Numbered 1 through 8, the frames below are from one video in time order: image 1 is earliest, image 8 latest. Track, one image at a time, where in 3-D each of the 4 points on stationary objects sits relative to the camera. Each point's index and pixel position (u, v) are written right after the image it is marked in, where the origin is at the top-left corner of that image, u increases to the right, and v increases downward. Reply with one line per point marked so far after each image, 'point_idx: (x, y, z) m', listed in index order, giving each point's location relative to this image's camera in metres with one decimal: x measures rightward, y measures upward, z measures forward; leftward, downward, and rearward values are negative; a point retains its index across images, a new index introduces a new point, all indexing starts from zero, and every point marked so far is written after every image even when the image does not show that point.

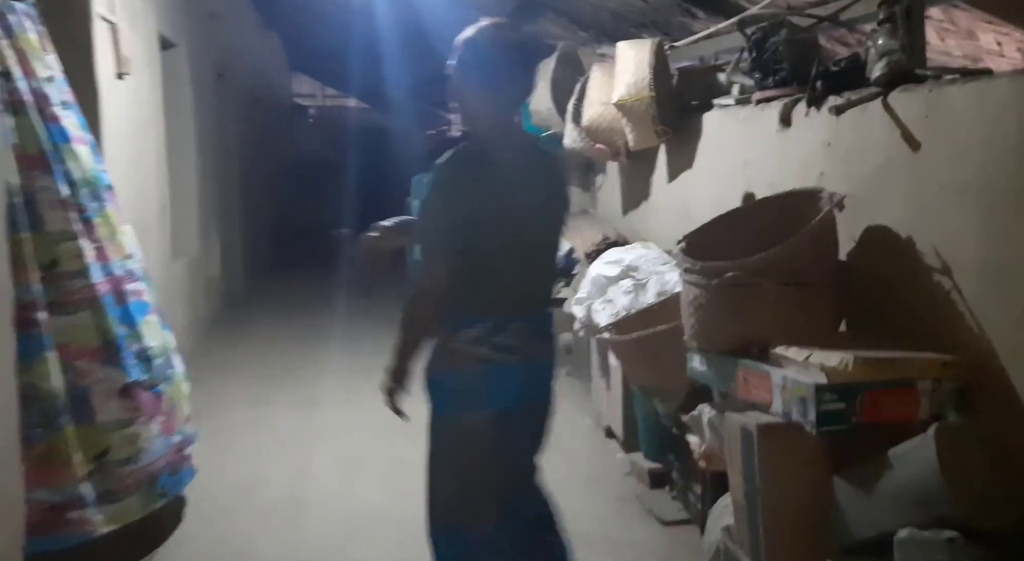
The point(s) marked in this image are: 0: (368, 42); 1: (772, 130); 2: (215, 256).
0: (-1.3, +2.0, +6.2) m
1: (+0.8, +0.5, +2.3) m
2: (-1.9, +0.1, +4.7) m
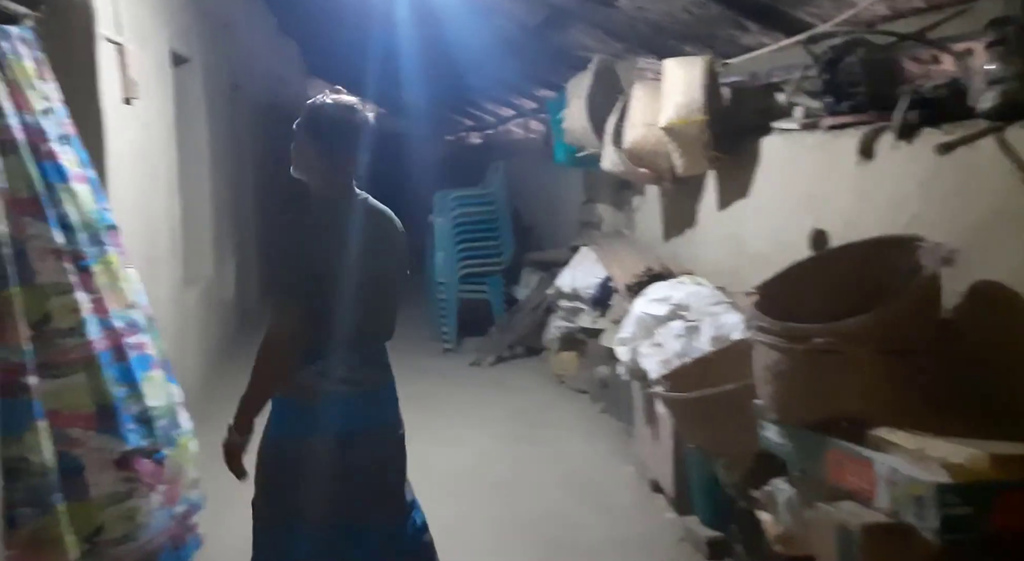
0: (-1.0, +1.9, +6.0) m
1: (+1.0, +0.3, +2.1) m
2: (-1.7, 0.0, +4.5) m
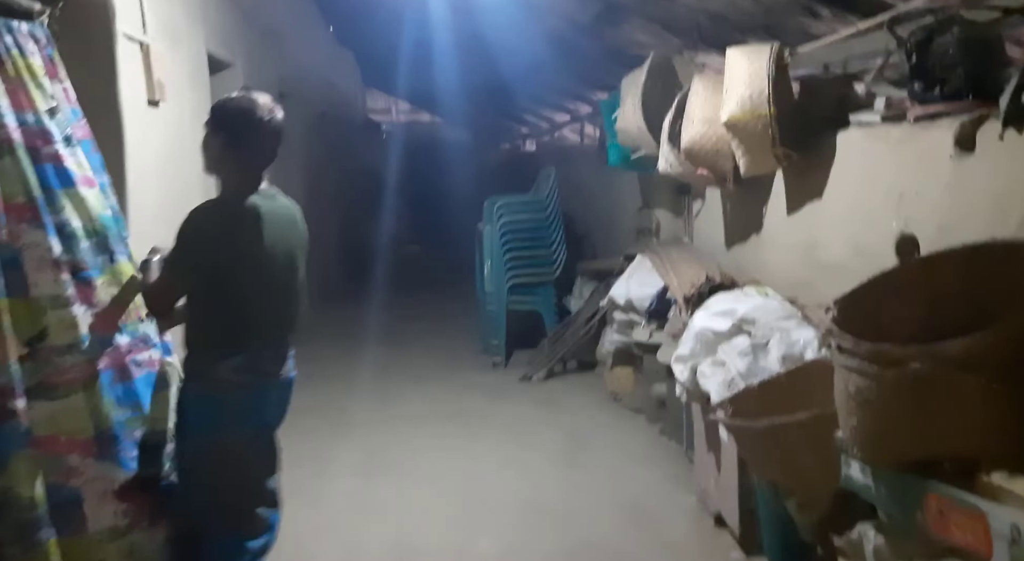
0: (-0.6, +1.8, +5.9) m
1: (+1.1, +0.3, +1.8) m
2: (-1.4, -0.1, +4.4) m
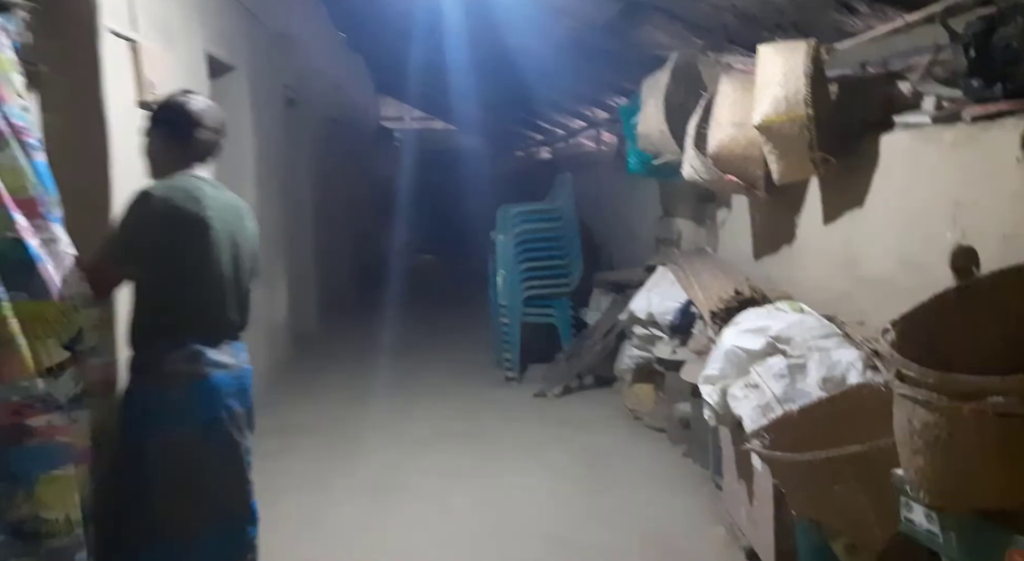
0: (-0.5, +1.7, +5.8) m
1: (+1.1, +0.3, +1.6) m
2: (-1.4, -0.1, +4.3) m
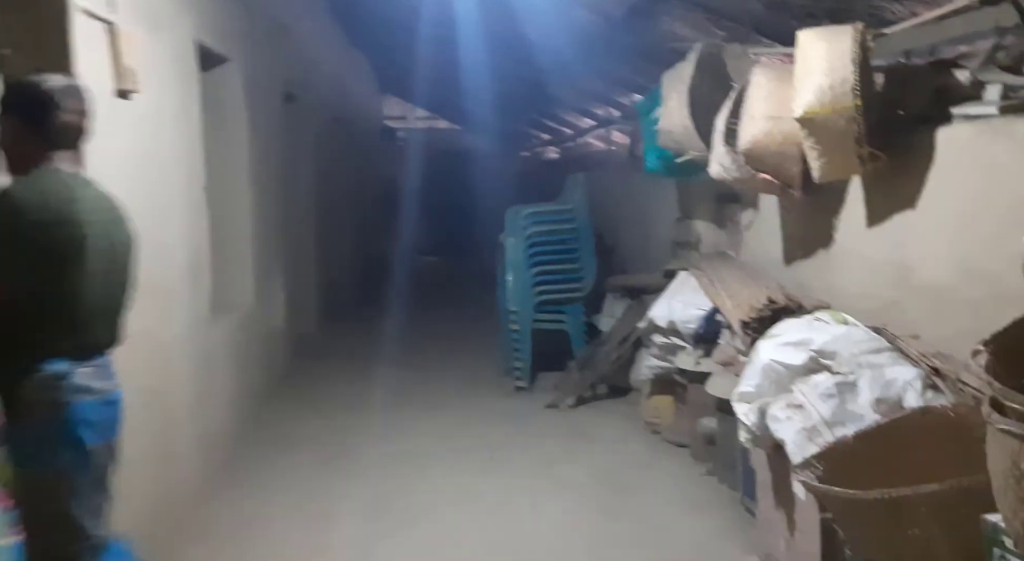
0: (-0.4, +1.7, +5.6) m
1: (+1.1, +0.2, +1.4) m
2: (-1.3, -0.1, +4.1) m
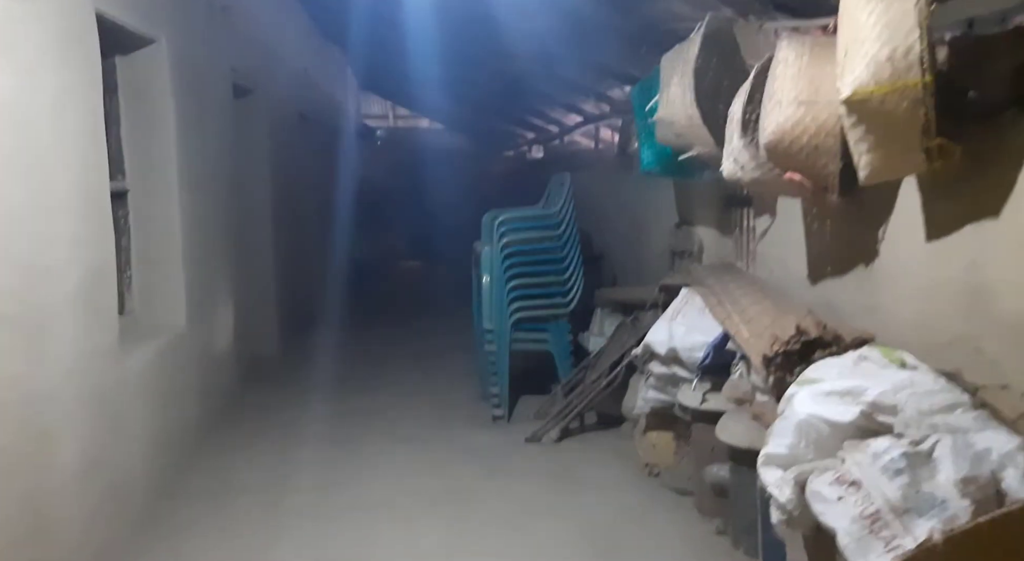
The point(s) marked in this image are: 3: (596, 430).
0: (-0.6, +1.6, +5.1) m
1: (+1.1, +0.2, +1.0) m
2: (-1.4, -0.2, +3.6) m
3: (+0.4, -0.7, +3.4) m
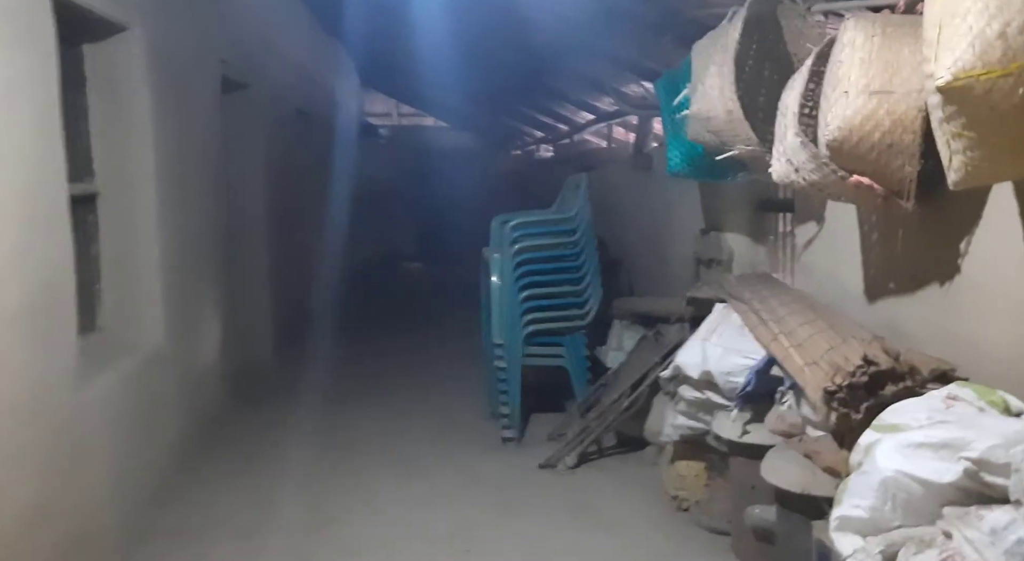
0: (-0.5, +1.6, +4.8) m
1: (+1.1, +0.1, +0.7) m
2: (-1.4, -0.3, +3.3) m
3: (+0.4, -0.7, +3.1) m
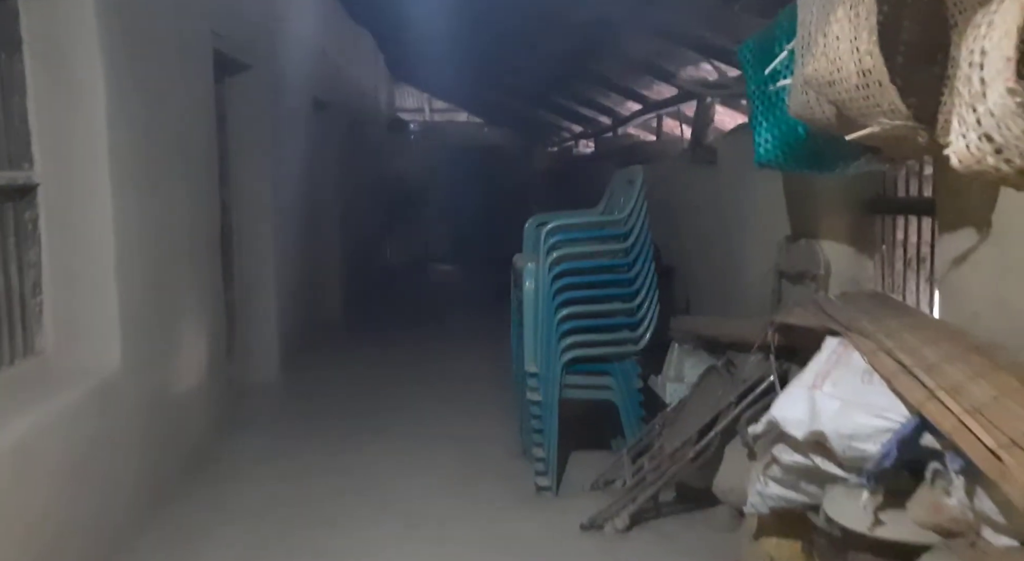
0: (-0.3, +1.5, +4.3) m
1: (+1.1, +0.1, 0.0) m
2: (-1.2, -0.3, +2.8) m
3: (+0.6, -0.8, +2.5) m
